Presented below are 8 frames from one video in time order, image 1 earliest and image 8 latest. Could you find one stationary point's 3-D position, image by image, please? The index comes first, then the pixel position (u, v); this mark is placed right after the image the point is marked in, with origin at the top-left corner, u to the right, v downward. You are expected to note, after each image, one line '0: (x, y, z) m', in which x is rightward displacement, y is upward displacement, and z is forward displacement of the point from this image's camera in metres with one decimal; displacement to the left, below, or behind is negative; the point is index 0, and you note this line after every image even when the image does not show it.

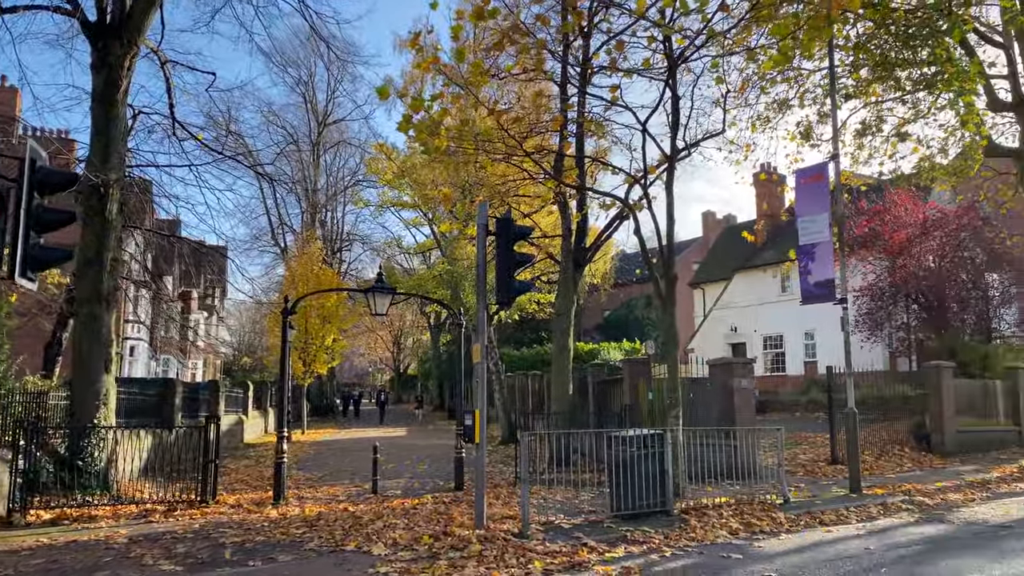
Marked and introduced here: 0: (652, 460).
0: (+1.4, -1.8, +8.4) m
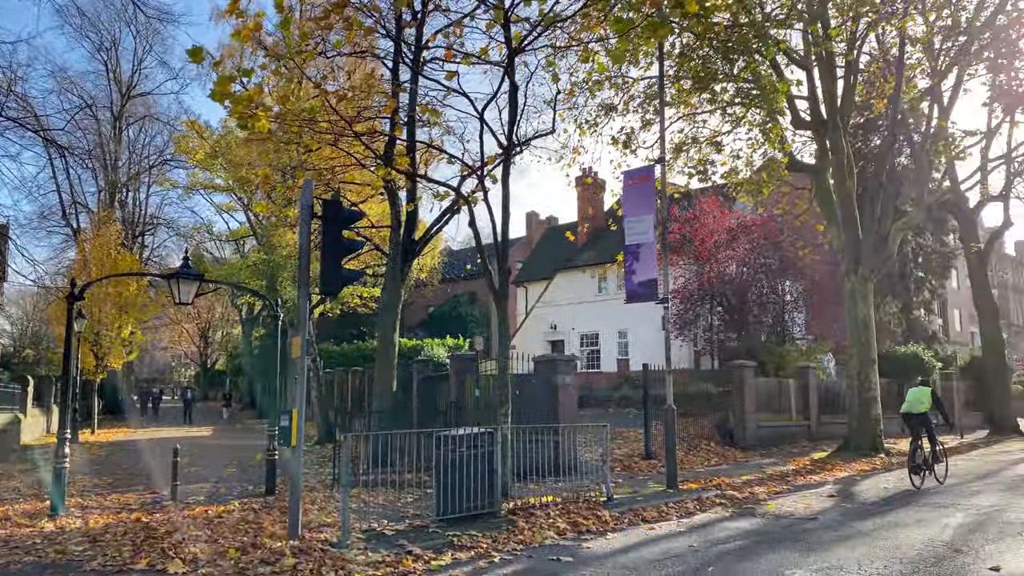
0: (-0.3, -1.7, +8.1) m
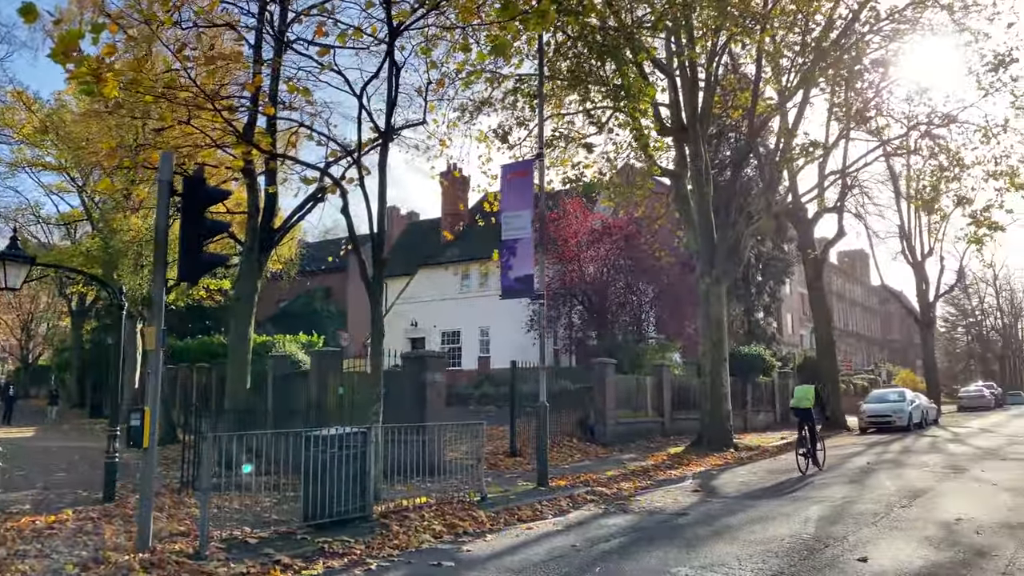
0: (-1.5, -1.6, +7.6) m
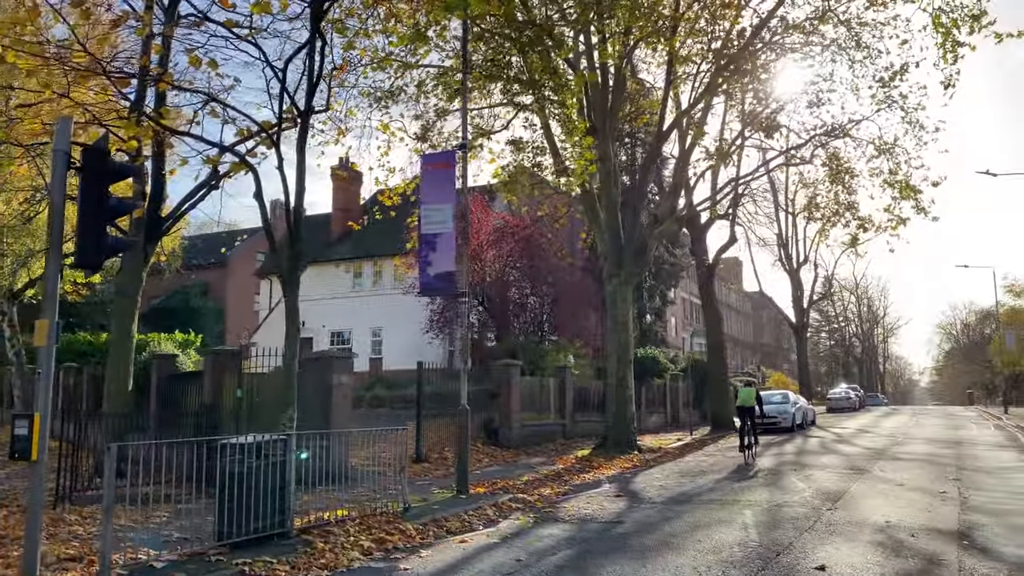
0: (-2.0, -1.5, +6.9) m
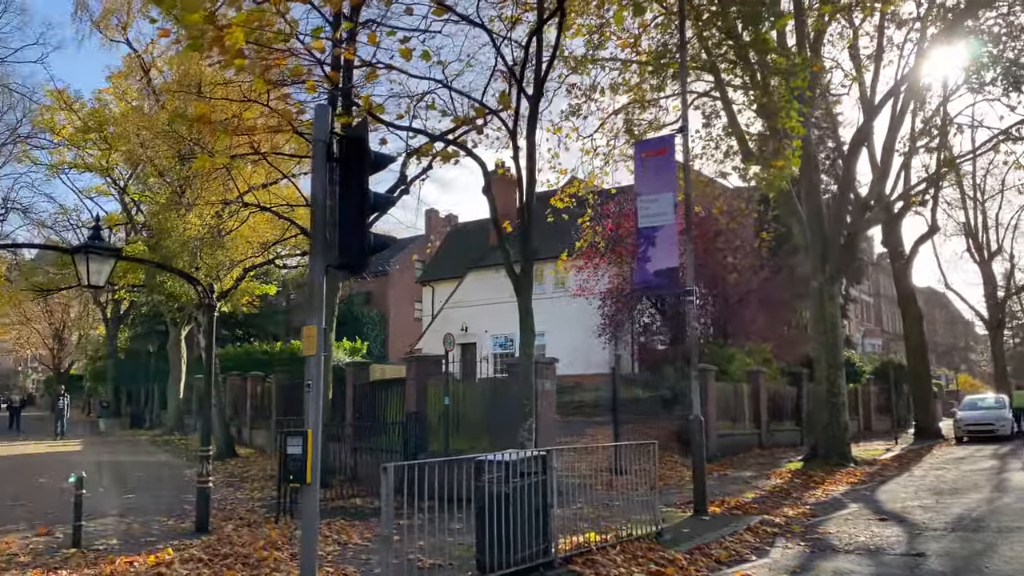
0: (+0.1, -1.5, +6.2) m
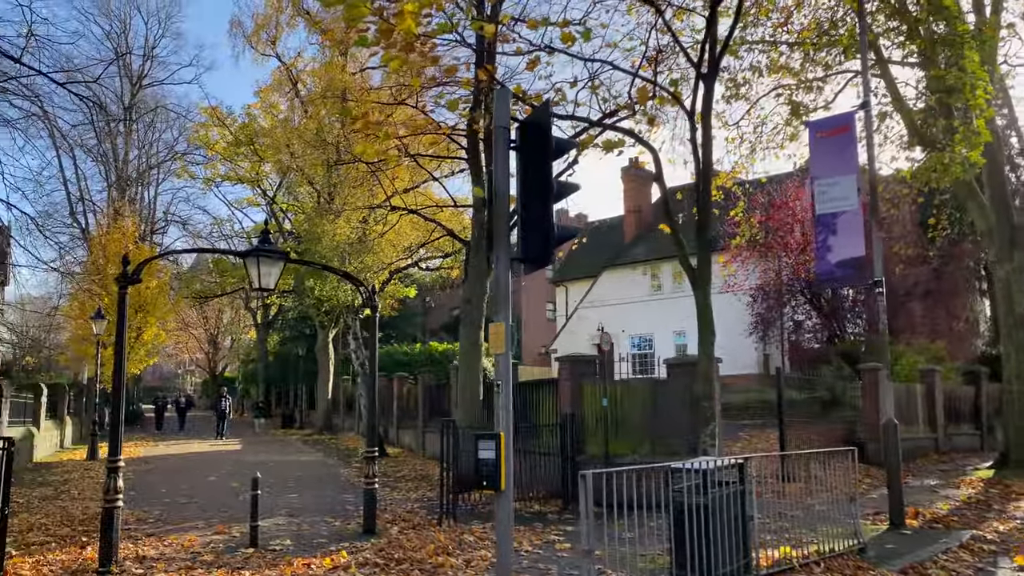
0: (+1.4, -1.5, +5.7) m
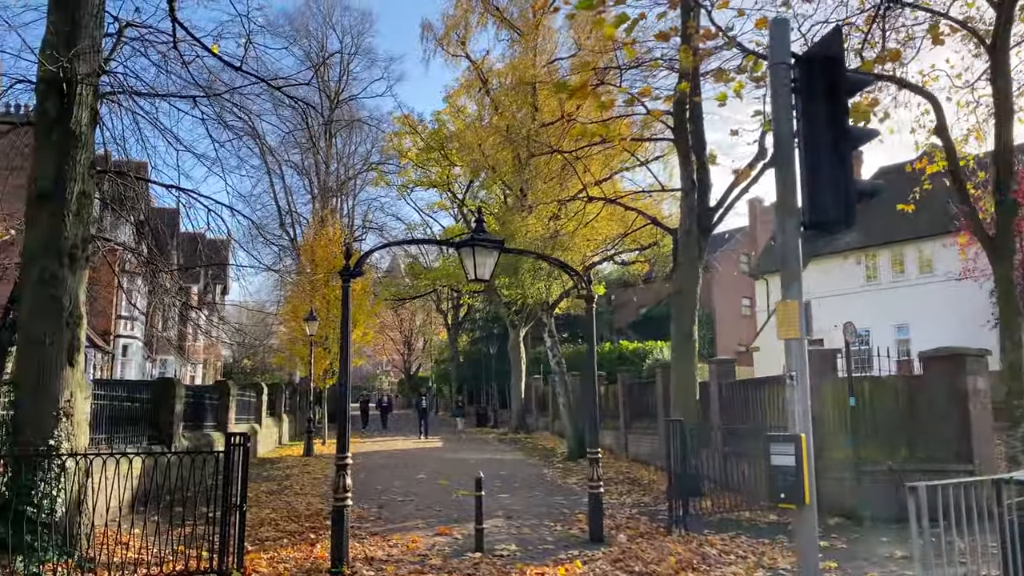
0: (+3.0, -1.3, +4.5) m
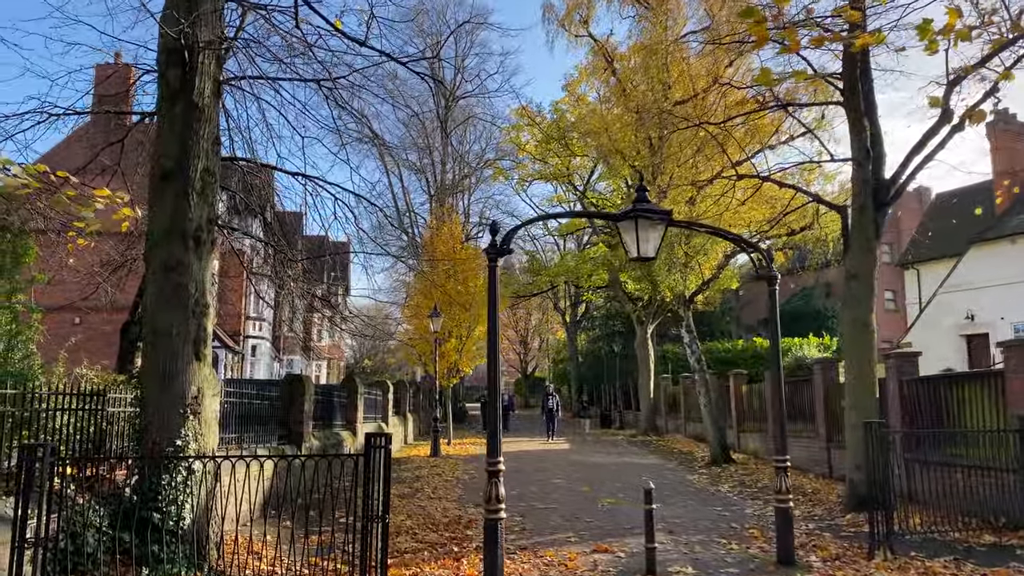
0: (+3.9, -1.1, +3.0) m
